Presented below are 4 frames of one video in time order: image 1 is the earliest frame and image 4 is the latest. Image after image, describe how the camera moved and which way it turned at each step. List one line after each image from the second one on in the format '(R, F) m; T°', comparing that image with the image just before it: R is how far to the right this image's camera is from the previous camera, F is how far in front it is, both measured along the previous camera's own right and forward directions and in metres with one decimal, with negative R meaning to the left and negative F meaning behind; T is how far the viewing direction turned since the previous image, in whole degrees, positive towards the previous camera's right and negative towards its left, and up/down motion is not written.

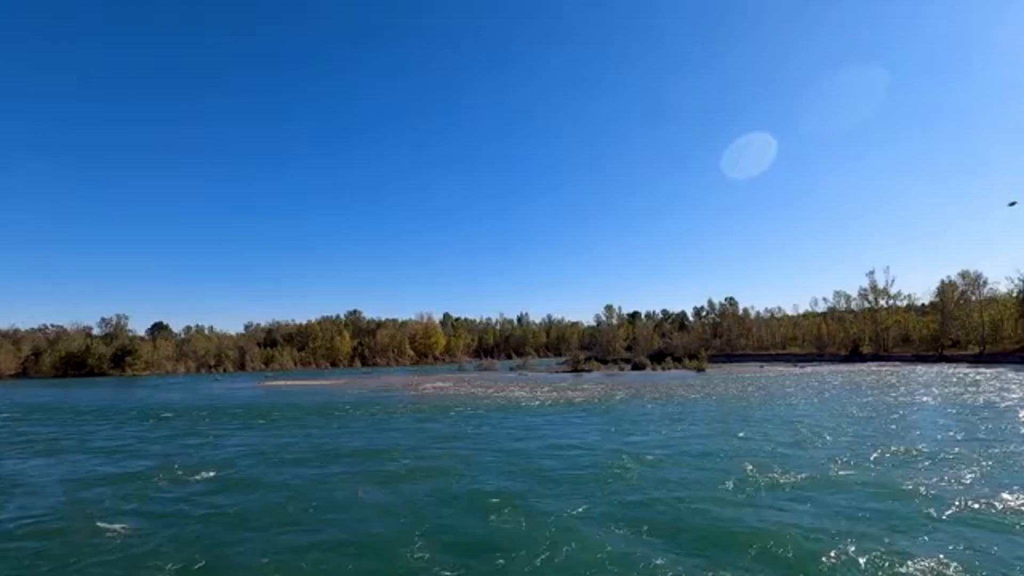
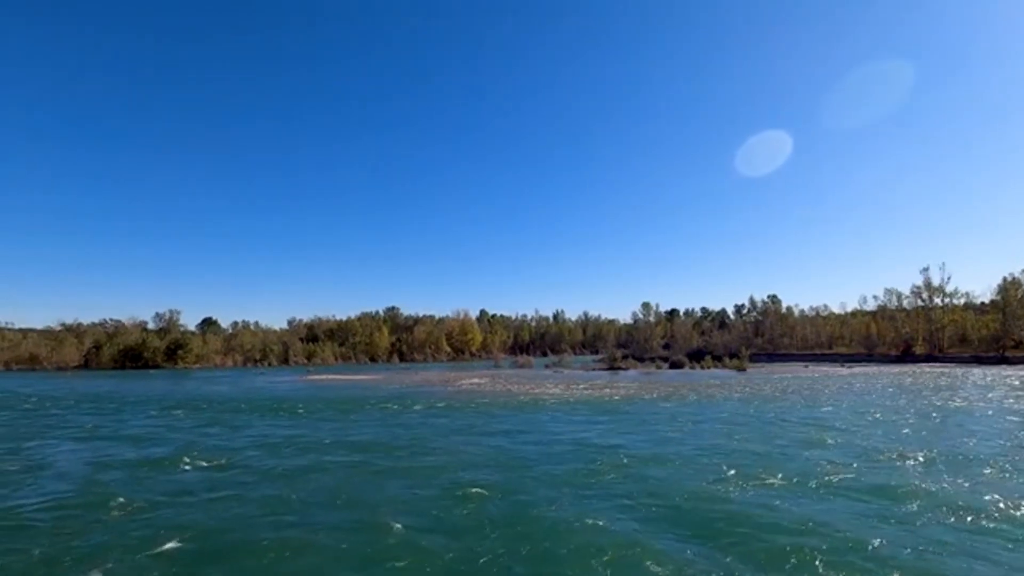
(+1.5, -0.3) m; -4°
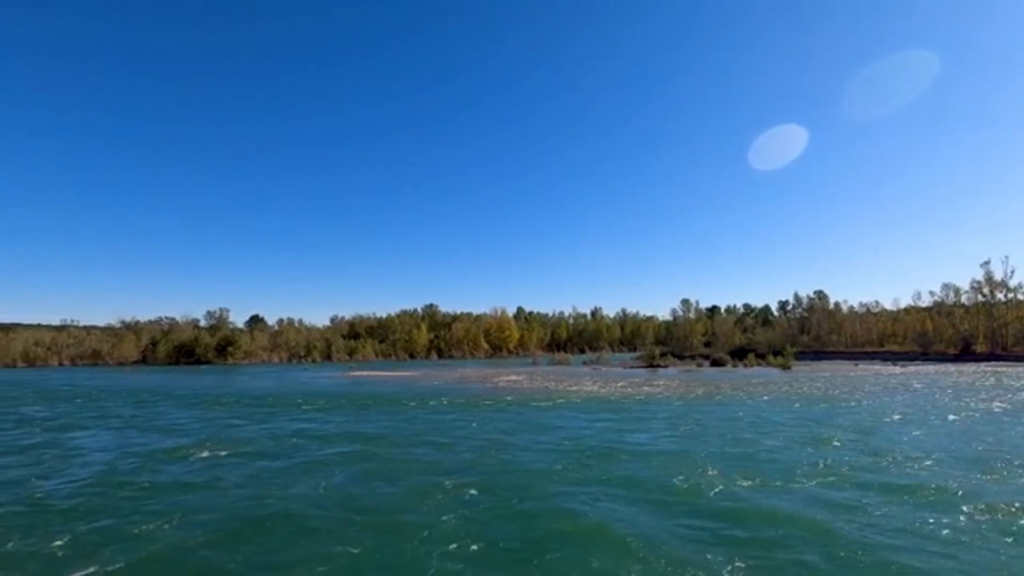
(+1.4, -0.2) m; -4°
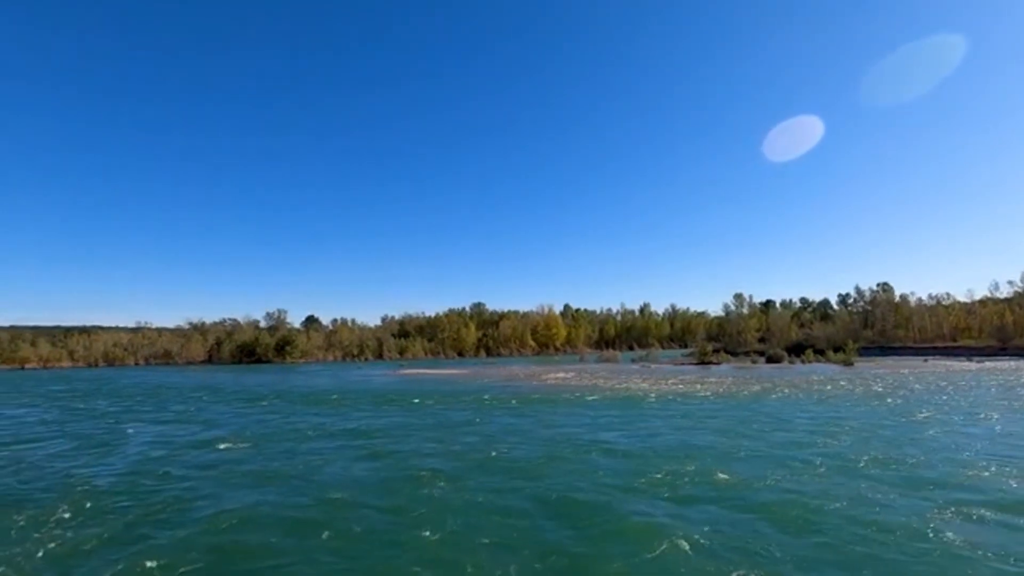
(+1.6, -0.2) m; -5°
